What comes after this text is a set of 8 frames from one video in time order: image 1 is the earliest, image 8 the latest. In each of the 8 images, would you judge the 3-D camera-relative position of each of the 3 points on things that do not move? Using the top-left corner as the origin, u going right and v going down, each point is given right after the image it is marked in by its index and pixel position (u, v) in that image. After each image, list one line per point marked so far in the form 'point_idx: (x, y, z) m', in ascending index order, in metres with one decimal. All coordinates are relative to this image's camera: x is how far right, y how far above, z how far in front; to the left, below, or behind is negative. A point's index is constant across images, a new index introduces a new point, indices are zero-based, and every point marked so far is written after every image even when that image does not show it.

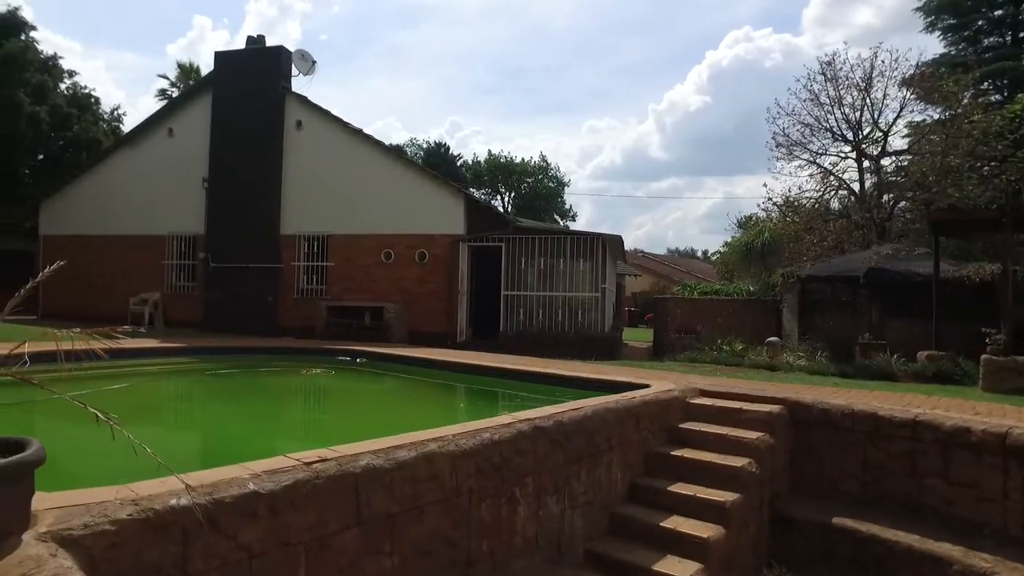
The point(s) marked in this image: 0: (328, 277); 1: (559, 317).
0: (-4.0, +0.2, +14.5) m
1: (+1.0, -0.6, +14.0) m
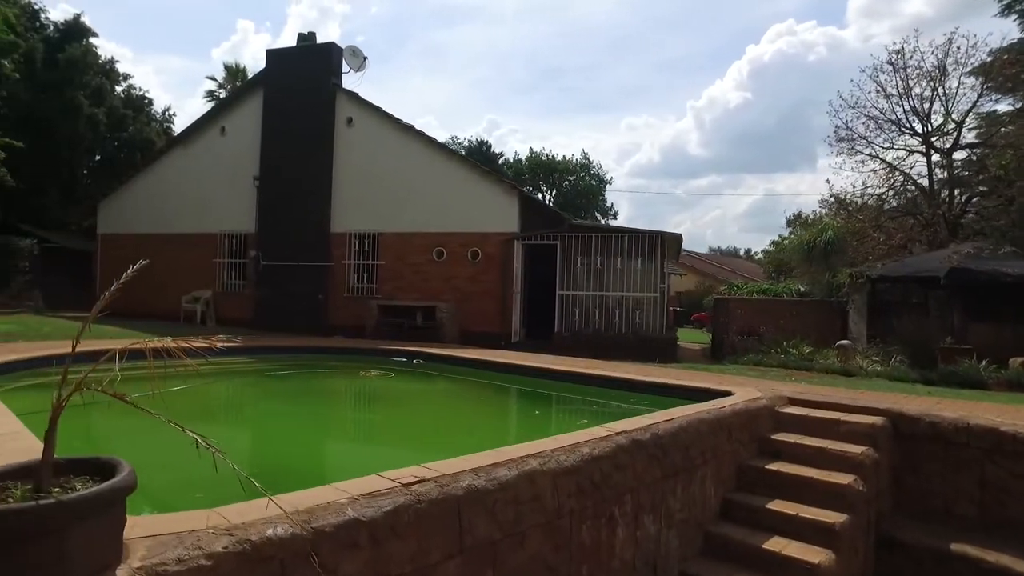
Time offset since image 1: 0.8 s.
0: (-2.8, +0.3, +14.3) m
1: (+2.1, -0.6, +13.6) m
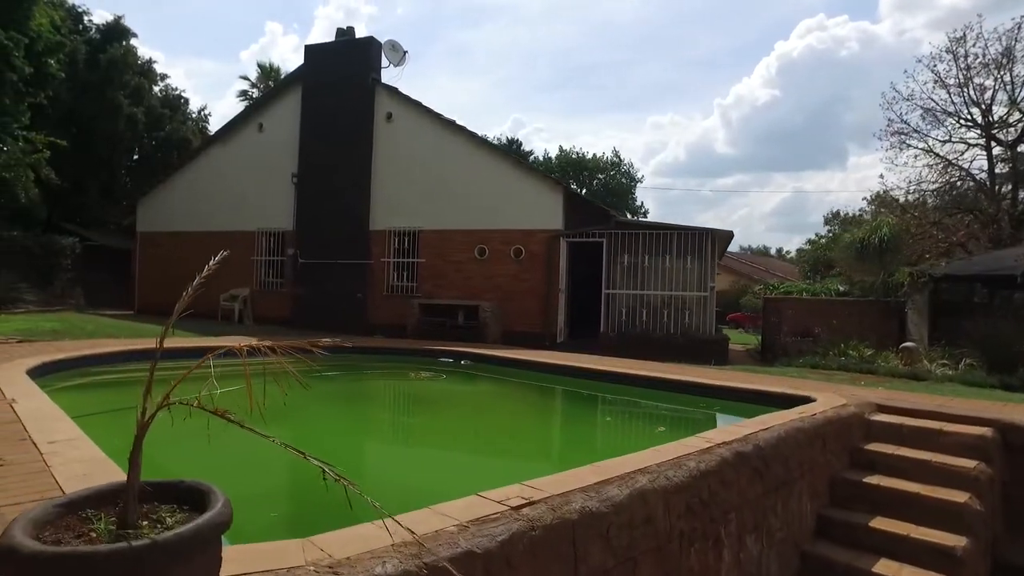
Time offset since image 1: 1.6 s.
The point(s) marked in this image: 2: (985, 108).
0: (-2.0, +0.3, +14.1) m
1: (+3.0, -0.6, +13.2) m
2: (+10.9, +4.1, +15.3) m
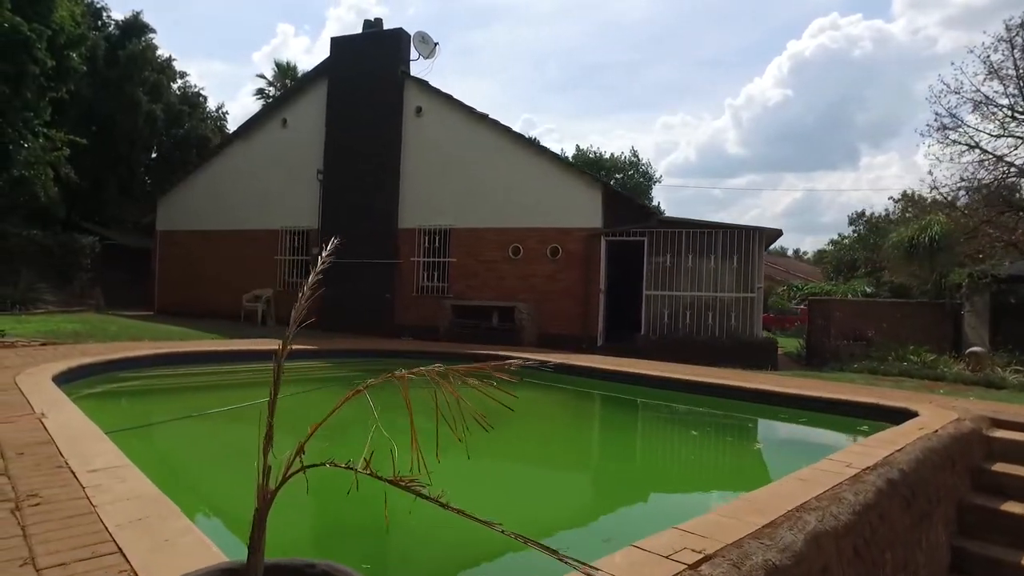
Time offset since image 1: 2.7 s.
0: (-1.3, +0.3, +13.5) m
1: (+3.7, -0.6, +12.6) m
2: (+11.6, +4.1, +14.6) m
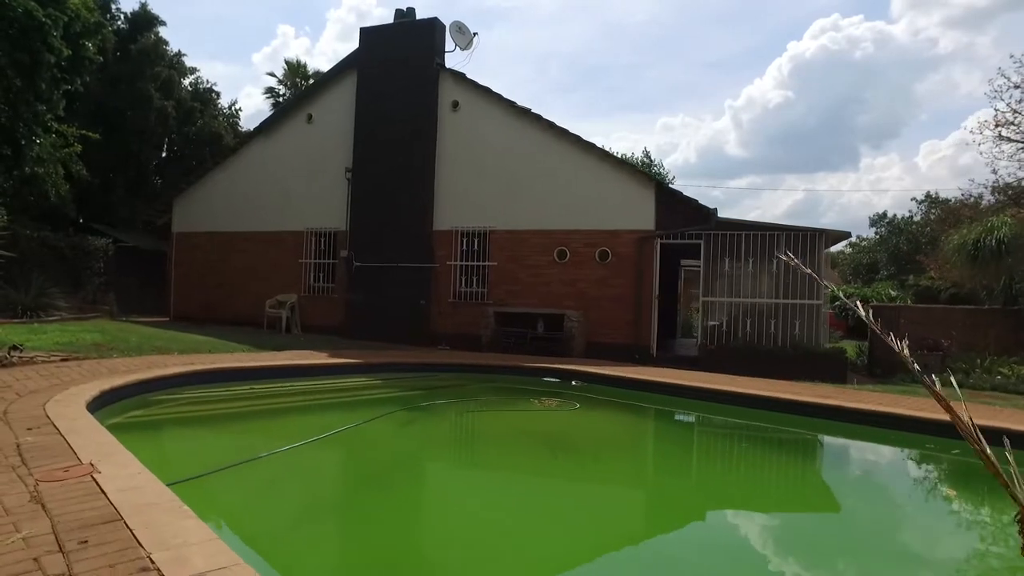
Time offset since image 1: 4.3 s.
0: (-0.4, +0.2, +12.7) m
1: (+4.5, -0.7, +11.7) m
2: (+12.4, +4.0, +13.8) m
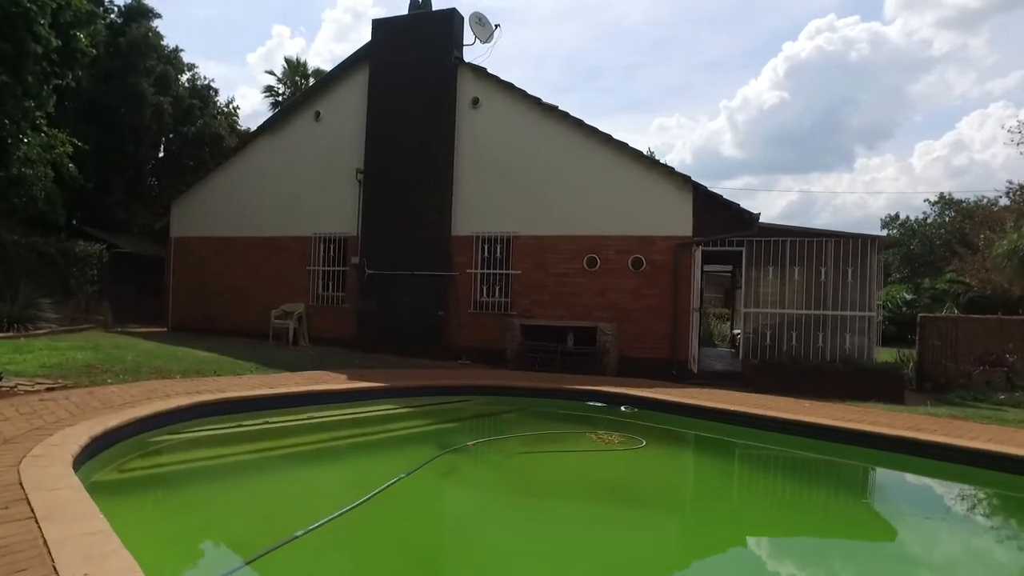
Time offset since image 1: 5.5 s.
0: (0.0, 0.0, +11.8) m
1: (+4.9, -0.9, +10.9) m
2: (+12.8, +3.8, +13.0) m
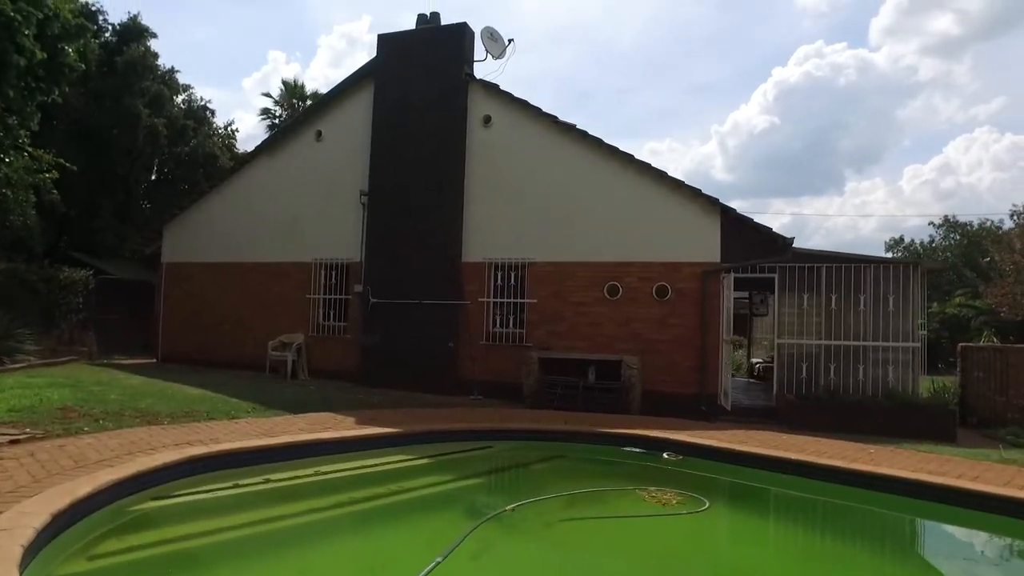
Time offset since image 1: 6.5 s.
0: (+0.3, -0.5, +11.0) m
1: (+5.2, -1.3, +10.1) m
2: (+13.1, +3.3, +12.5) m
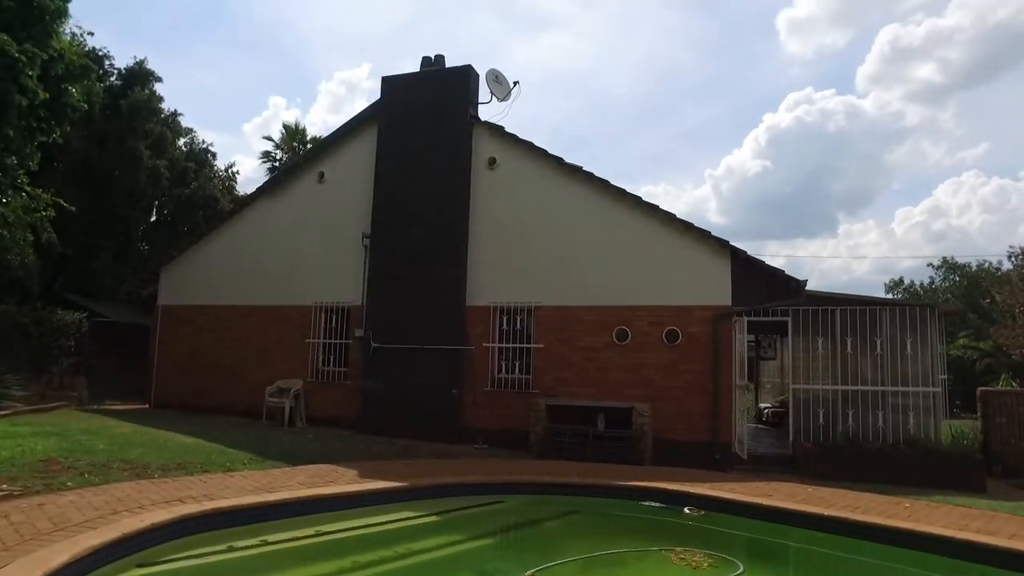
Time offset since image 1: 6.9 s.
0: (+0.4, -1.2, +10.7) m
1: (+5.3, -2.0, +9.8) m
2: (+13.2, +2.5, +12.5) m
